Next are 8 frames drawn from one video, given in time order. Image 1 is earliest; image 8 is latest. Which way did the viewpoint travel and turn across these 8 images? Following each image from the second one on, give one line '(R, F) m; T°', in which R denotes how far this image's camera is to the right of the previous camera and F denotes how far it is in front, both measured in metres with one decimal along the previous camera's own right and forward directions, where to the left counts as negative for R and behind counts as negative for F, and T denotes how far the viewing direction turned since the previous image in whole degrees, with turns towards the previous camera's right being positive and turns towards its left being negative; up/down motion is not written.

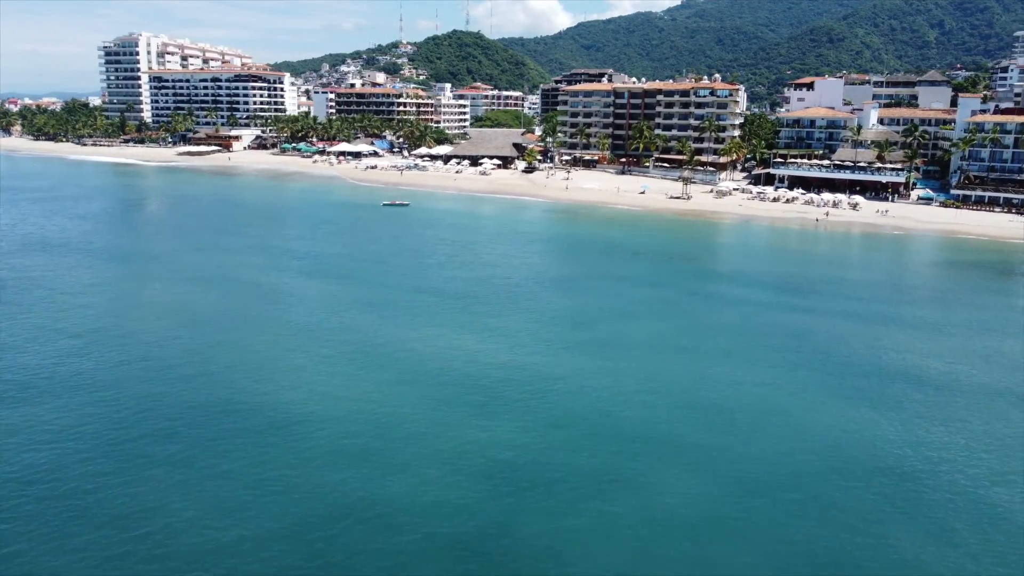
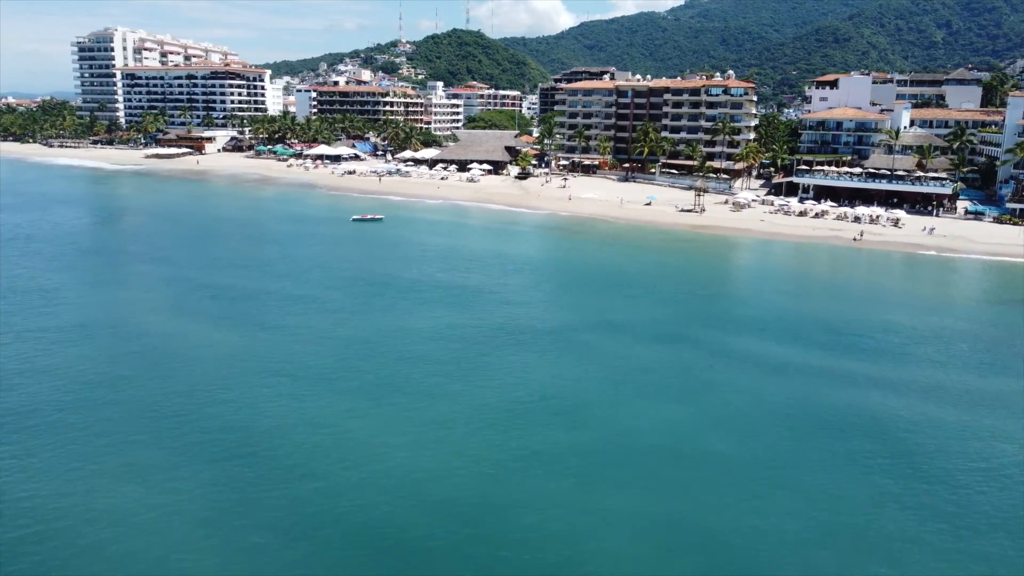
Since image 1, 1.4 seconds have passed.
(+1.7, +12.4) m; 0°
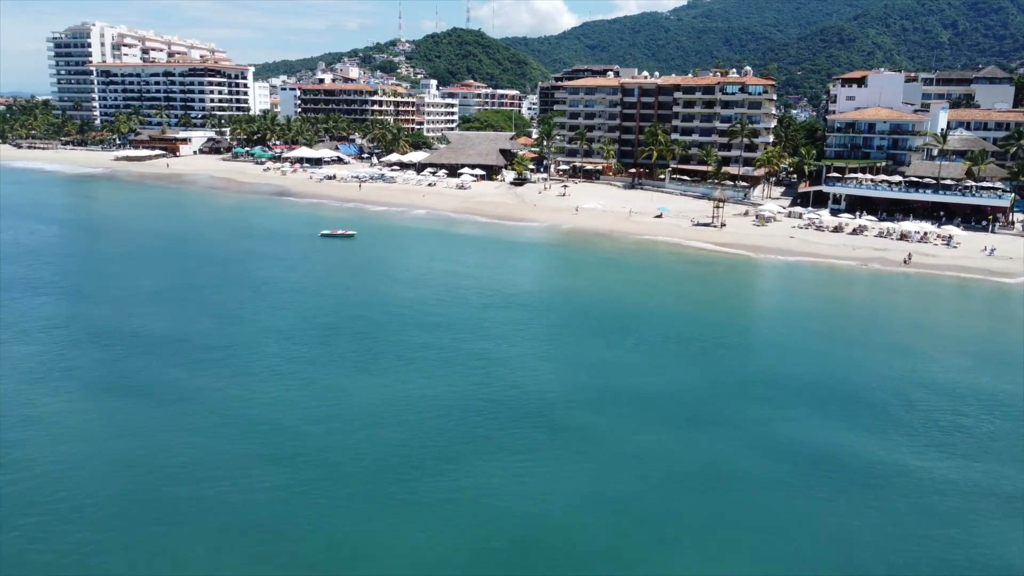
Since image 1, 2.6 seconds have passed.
(+0.9, +10.9) m; 0°
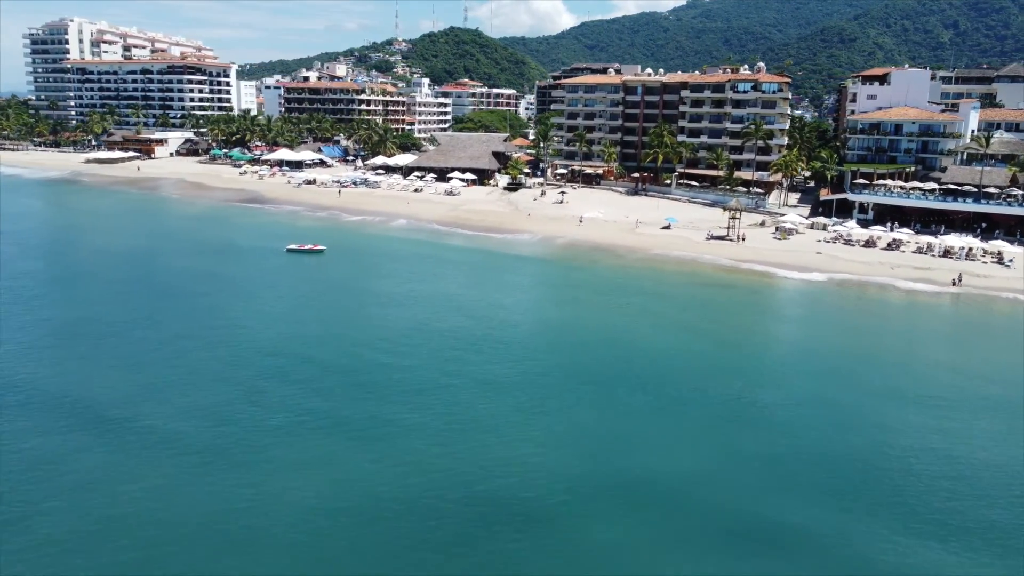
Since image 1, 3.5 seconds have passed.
(+0.6, +8.3) m; 0°
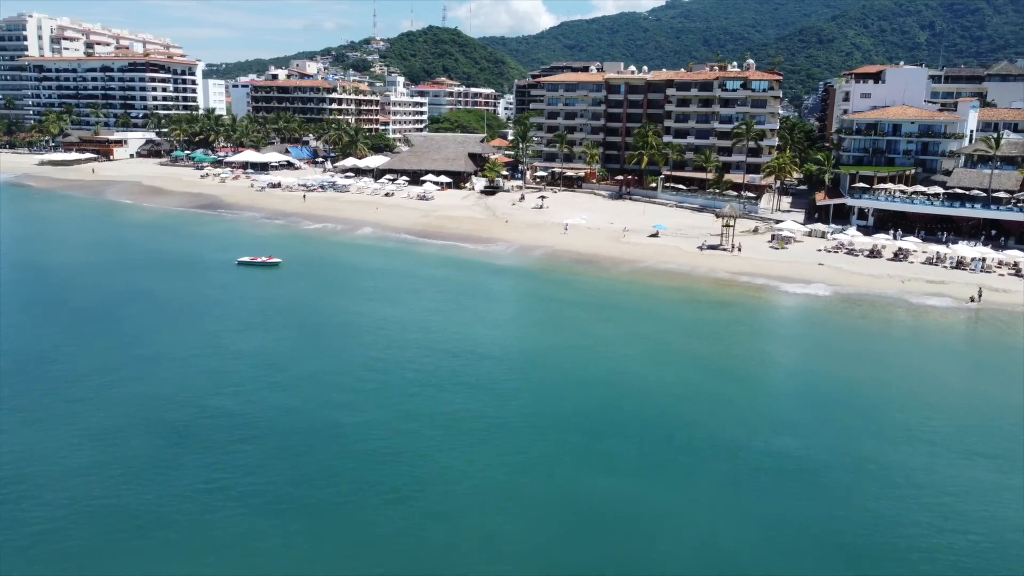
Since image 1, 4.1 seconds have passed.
(+0.4, +5.5) m; +1°
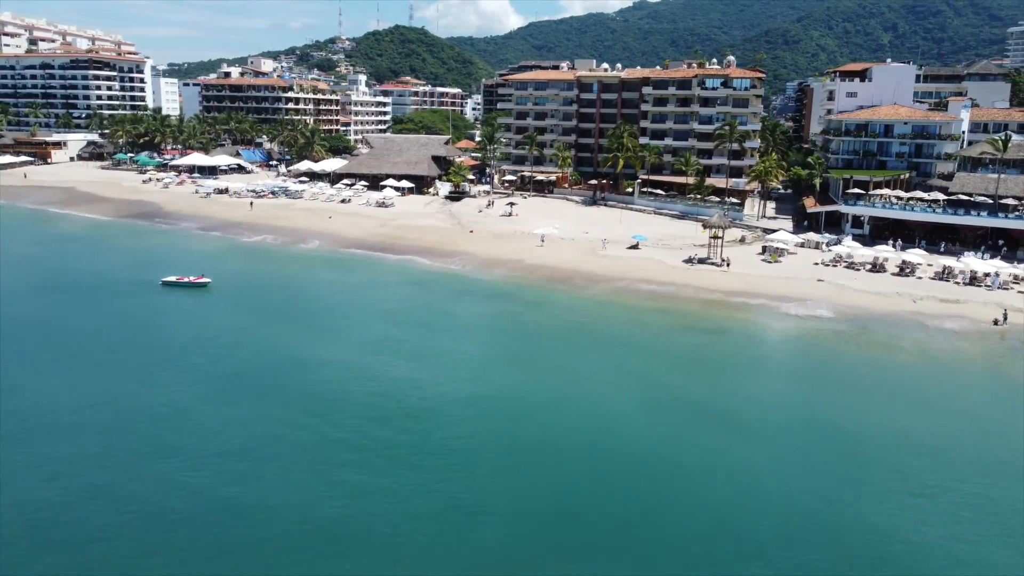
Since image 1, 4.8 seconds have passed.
(+0.3, +6.5) m; +2°
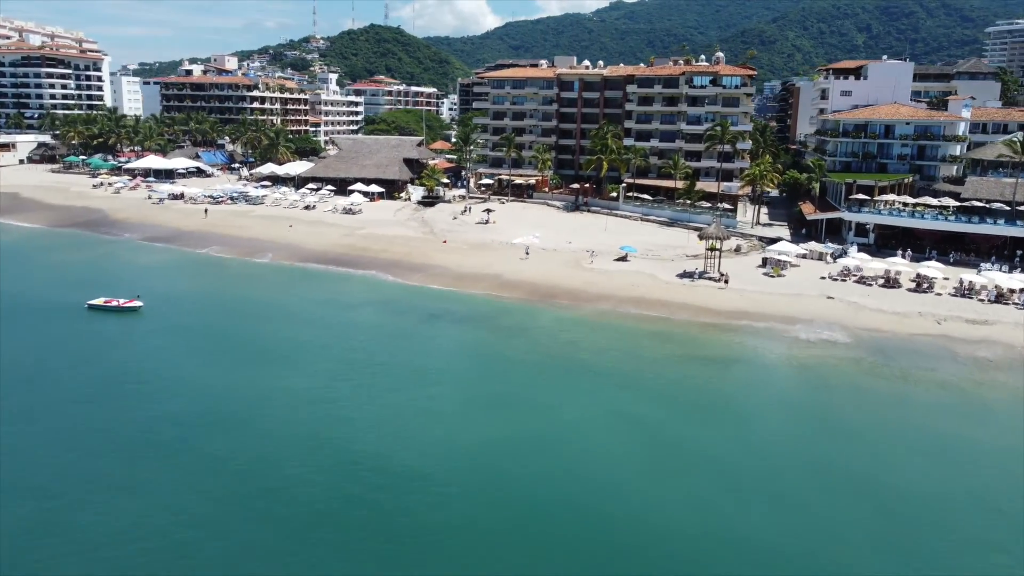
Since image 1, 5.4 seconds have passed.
(+0.1, +5.6) m; +2°
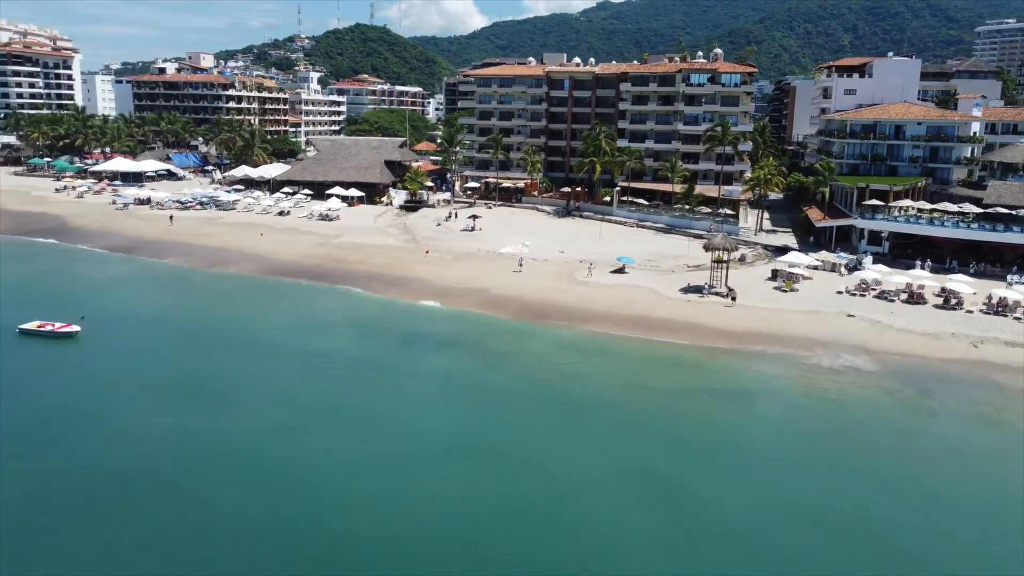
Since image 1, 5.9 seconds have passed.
(0.0, +4.6) m; +1°
